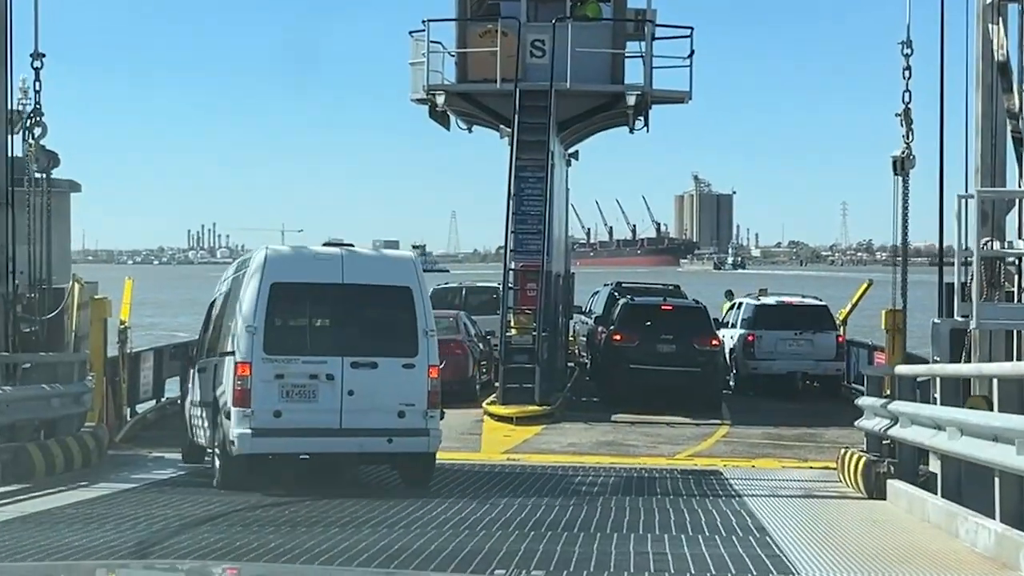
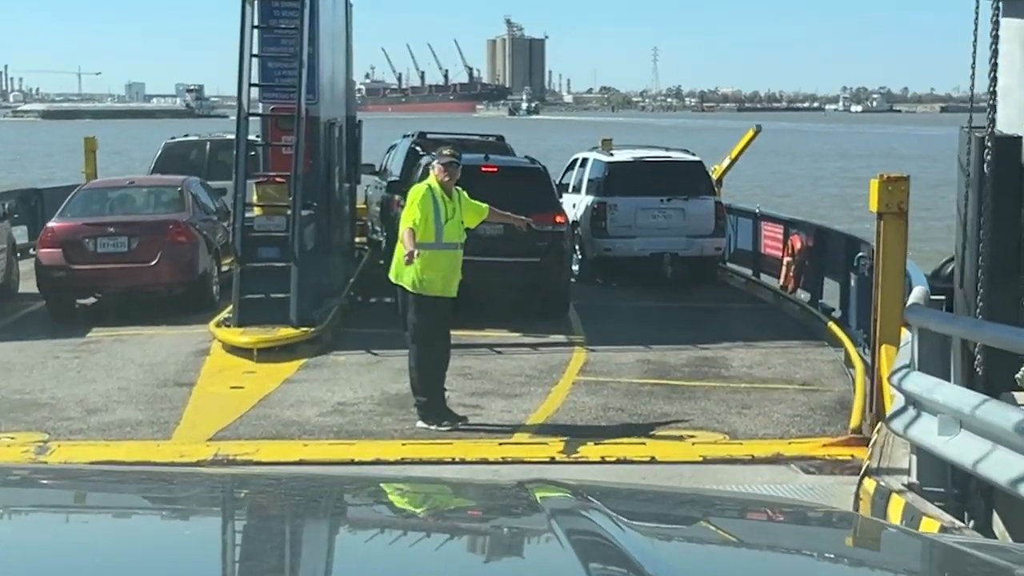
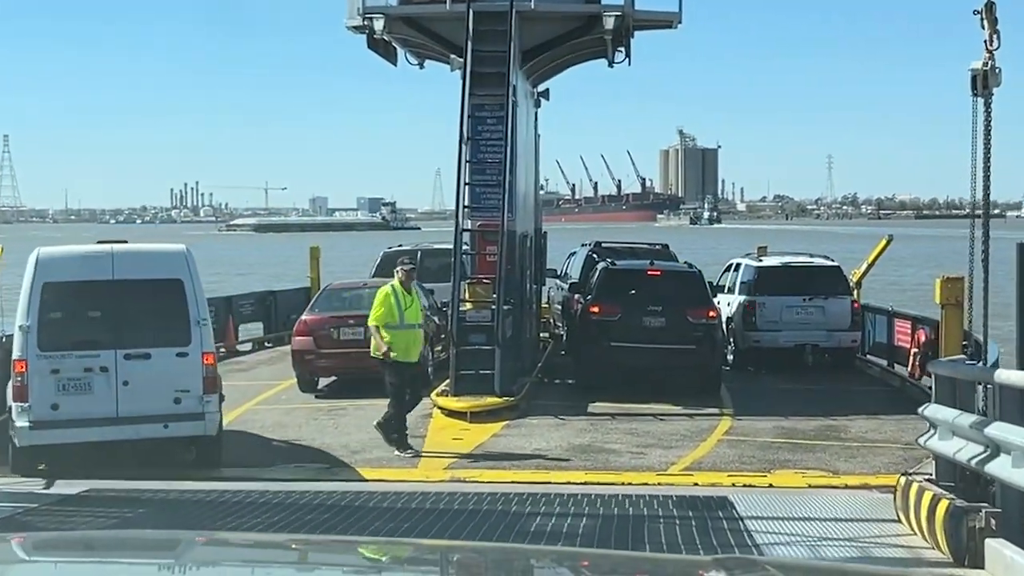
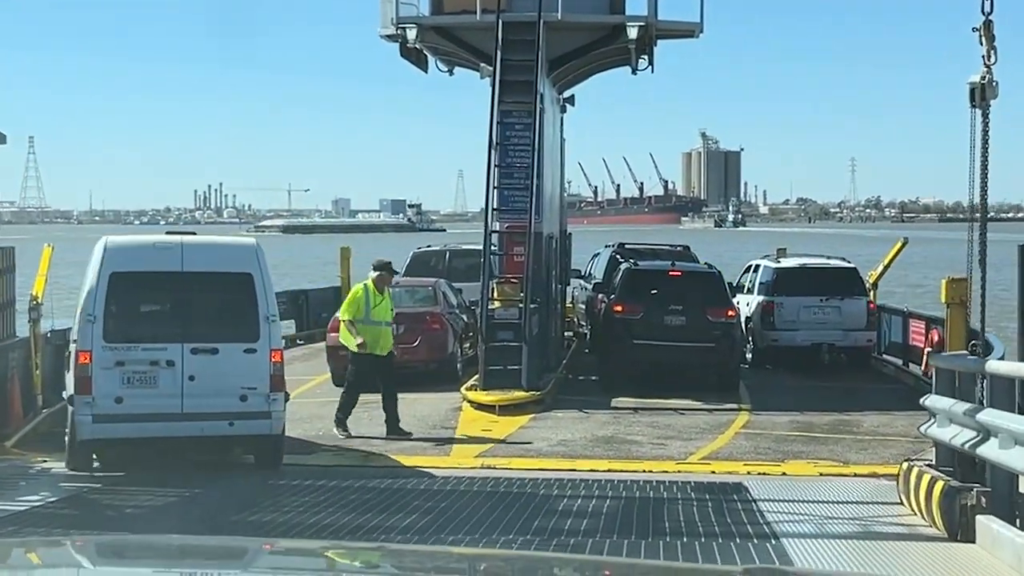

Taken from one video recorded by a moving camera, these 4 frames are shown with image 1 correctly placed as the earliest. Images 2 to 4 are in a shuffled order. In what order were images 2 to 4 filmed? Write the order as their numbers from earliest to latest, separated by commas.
4, 3, 2
